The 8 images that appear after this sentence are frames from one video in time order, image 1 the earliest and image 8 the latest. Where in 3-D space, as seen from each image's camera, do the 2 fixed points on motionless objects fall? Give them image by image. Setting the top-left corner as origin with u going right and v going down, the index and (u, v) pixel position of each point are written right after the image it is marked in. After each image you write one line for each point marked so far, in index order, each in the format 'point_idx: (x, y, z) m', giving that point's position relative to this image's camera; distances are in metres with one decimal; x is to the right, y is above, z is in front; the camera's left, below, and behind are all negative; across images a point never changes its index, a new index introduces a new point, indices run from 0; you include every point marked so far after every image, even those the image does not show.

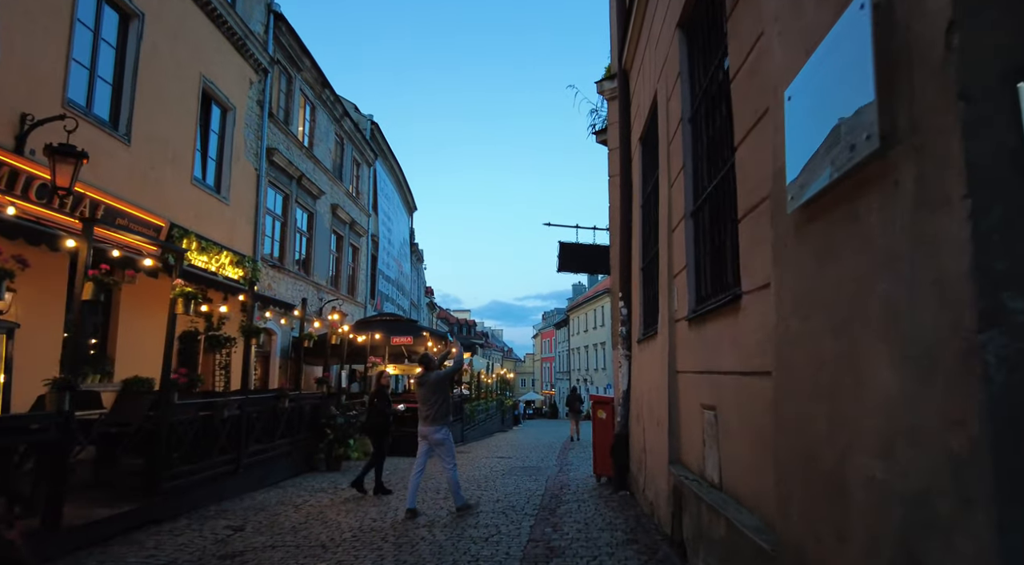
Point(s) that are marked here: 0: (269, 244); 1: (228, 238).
0: (-6.0, +1.0, +15.7) m
1: (-5.9, +0.9, +13.1) m
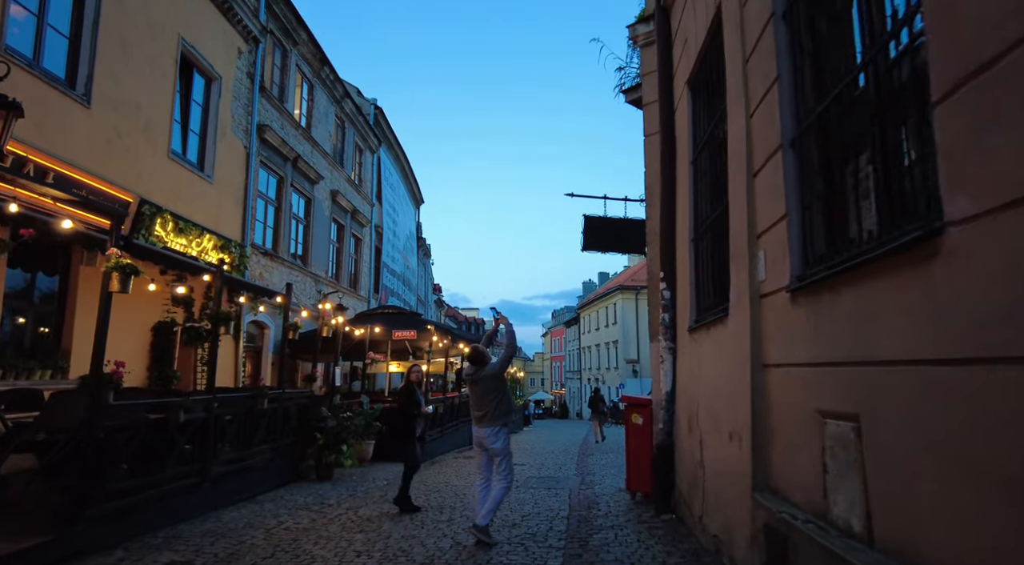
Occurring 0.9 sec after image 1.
0: (-5.7, +1.2, +14.4) m
1: (-5.7, +1.2, +11.9) m
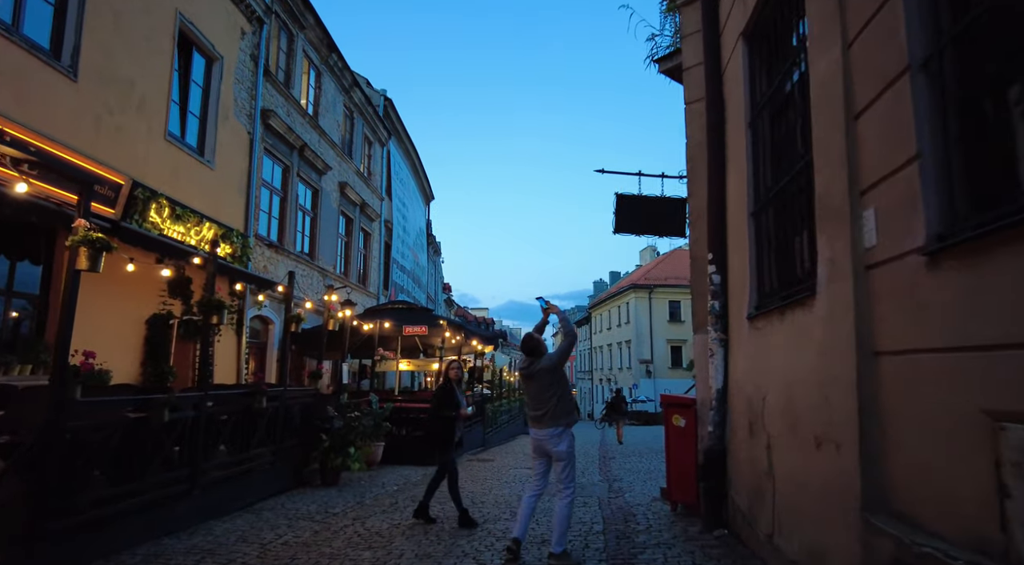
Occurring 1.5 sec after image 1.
0: (-5.4, +1.4, +13.8) m
1: (-5.3, +1.3, +11.2) m
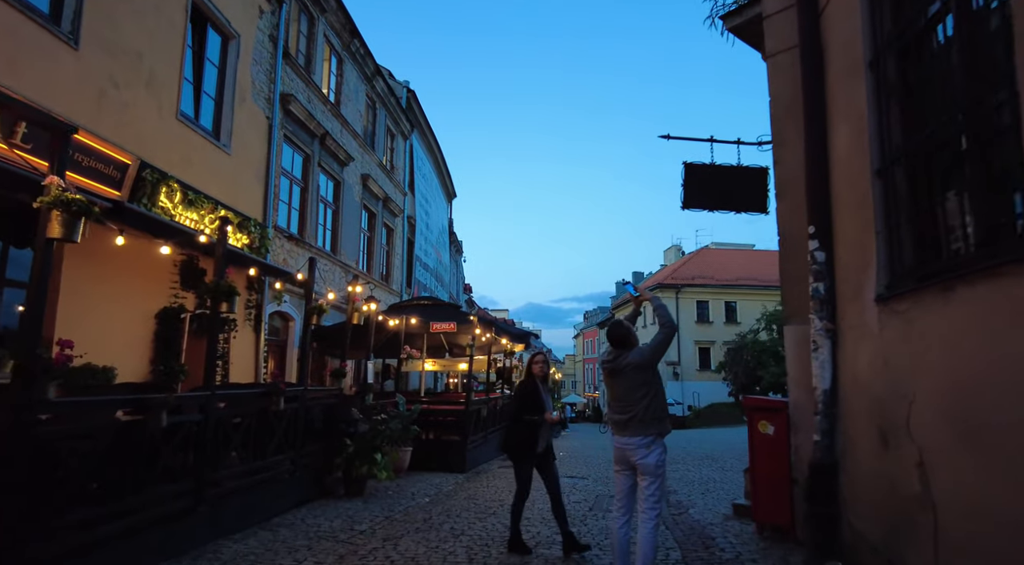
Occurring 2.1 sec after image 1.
0: (-4.7, +1.5, +13.0) m
1: (-4.7, +1.4, +10.5) m
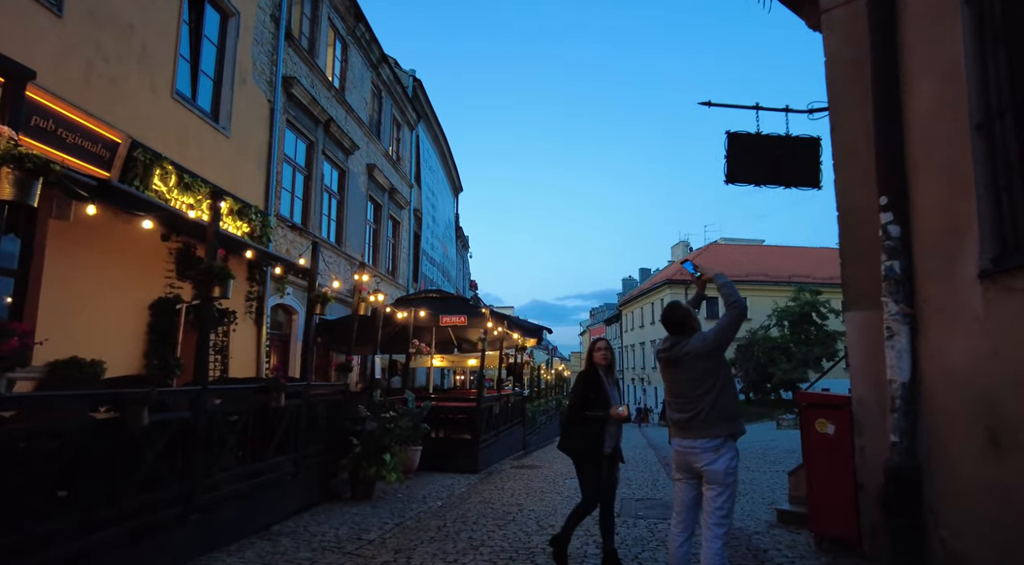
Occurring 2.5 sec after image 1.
0: (-4.4, +1.6, +12.5) m
1: (-4.5, +1.6, +10.0) m
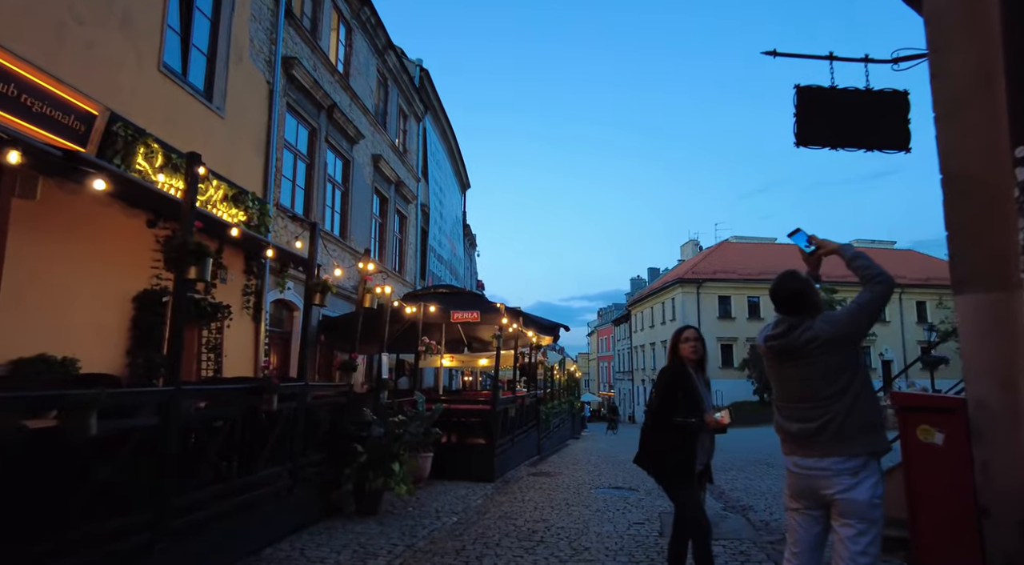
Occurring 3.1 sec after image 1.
0: (-4.1, +1.7, +11.8) m
1: (-4.2, +1.7, +9.2) m
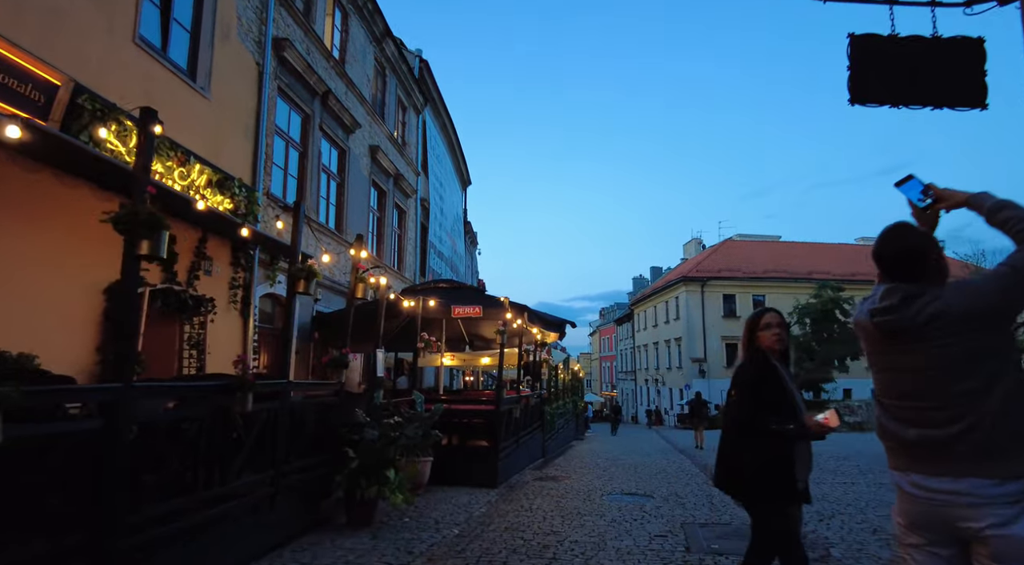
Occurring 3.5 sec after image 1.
0: (-4.1, +1.9, +11.2) m
1: (-4.2, +1.8, +8.6) m
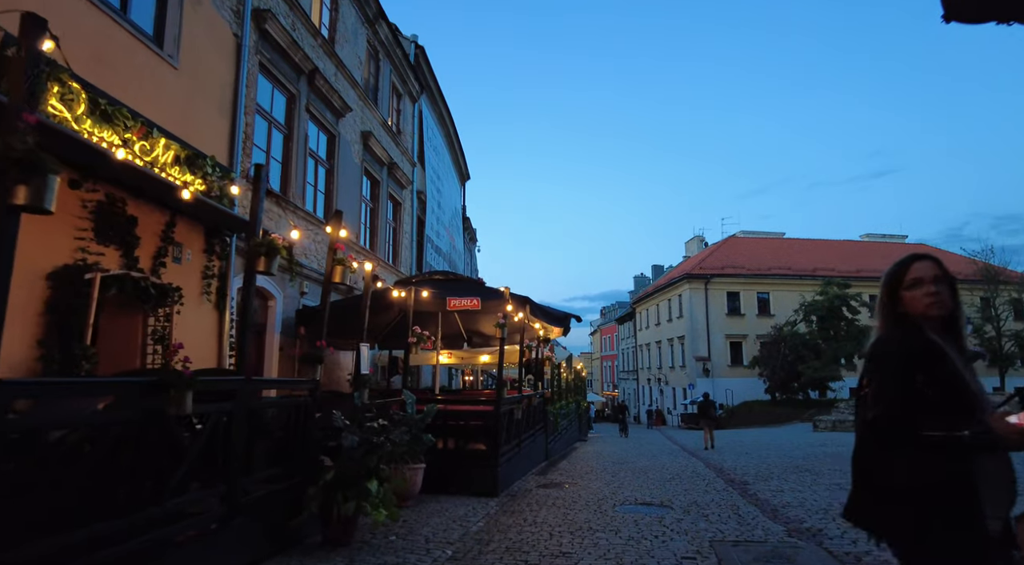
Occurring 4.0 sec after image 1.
0: (-4.1, +2.0, +10.3) m
1: (-4.2, +2.0, +7.8) m
